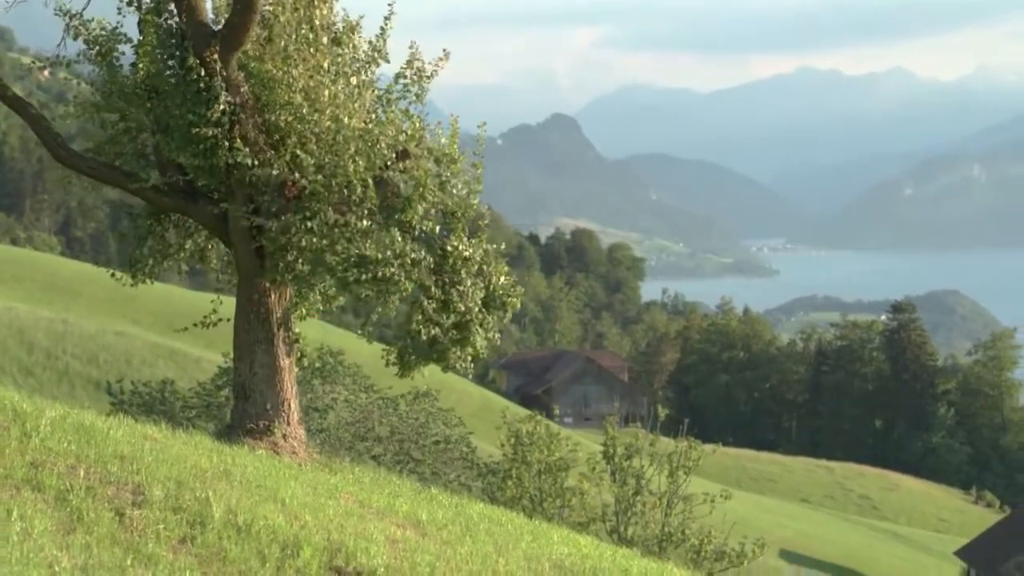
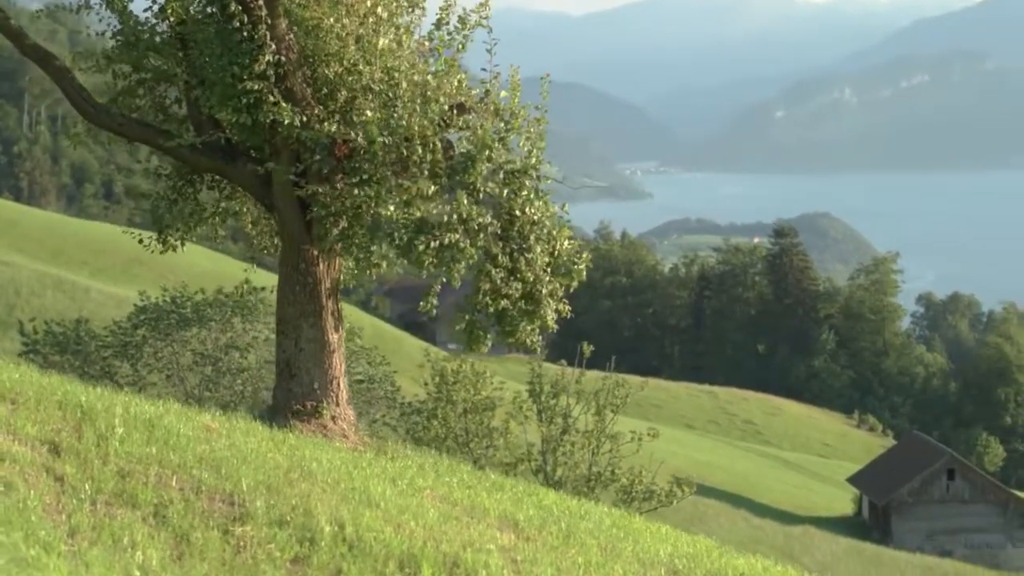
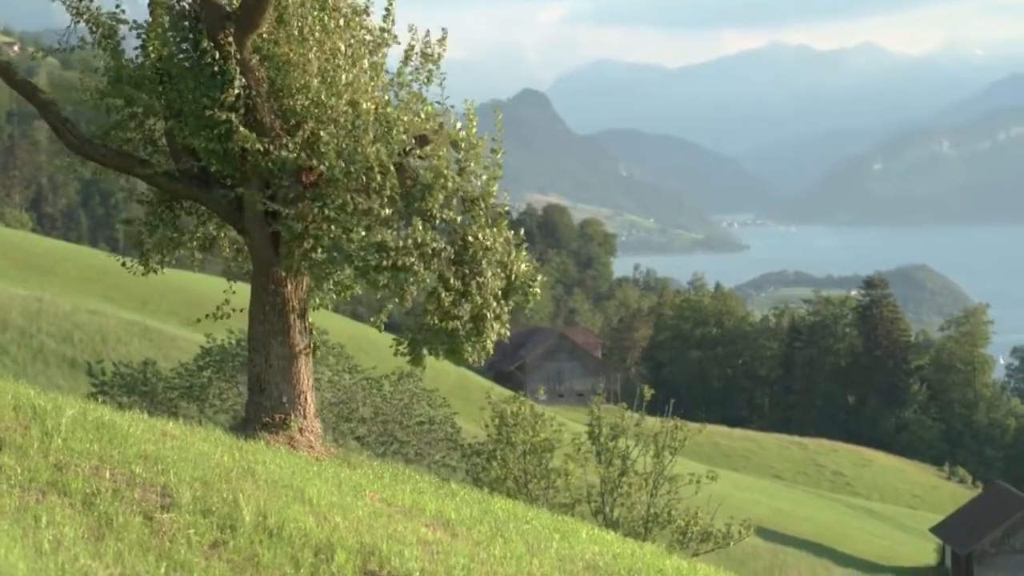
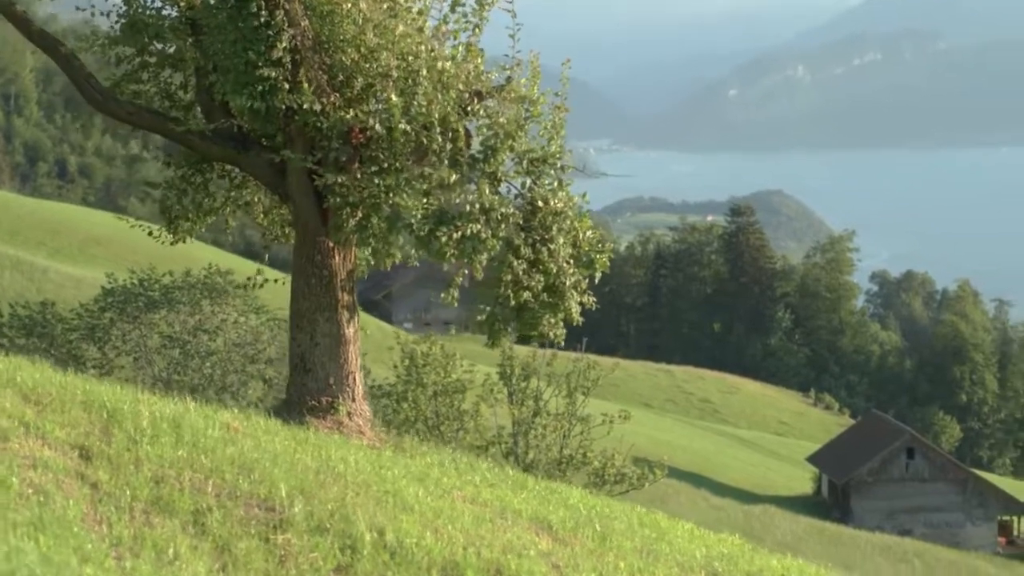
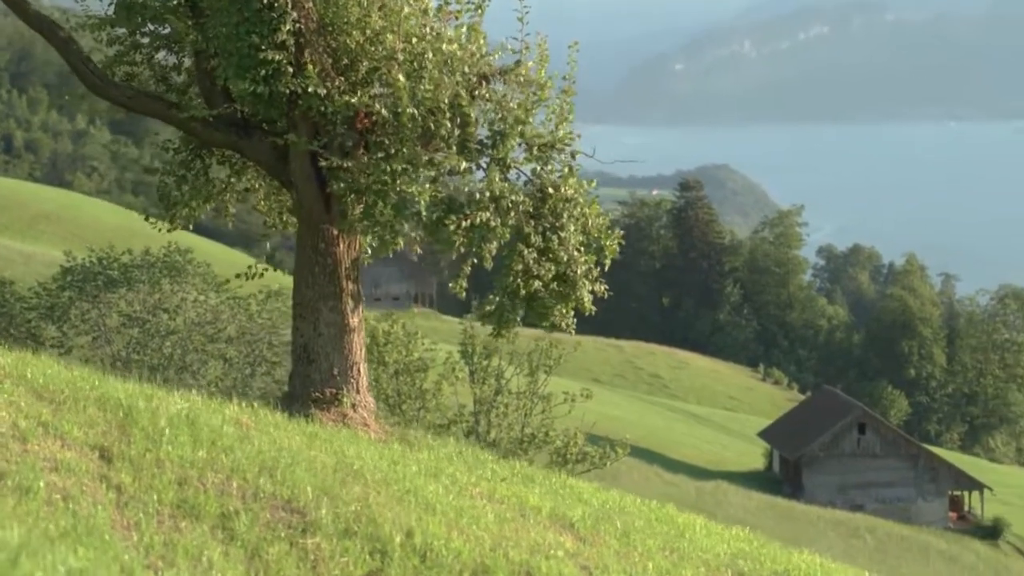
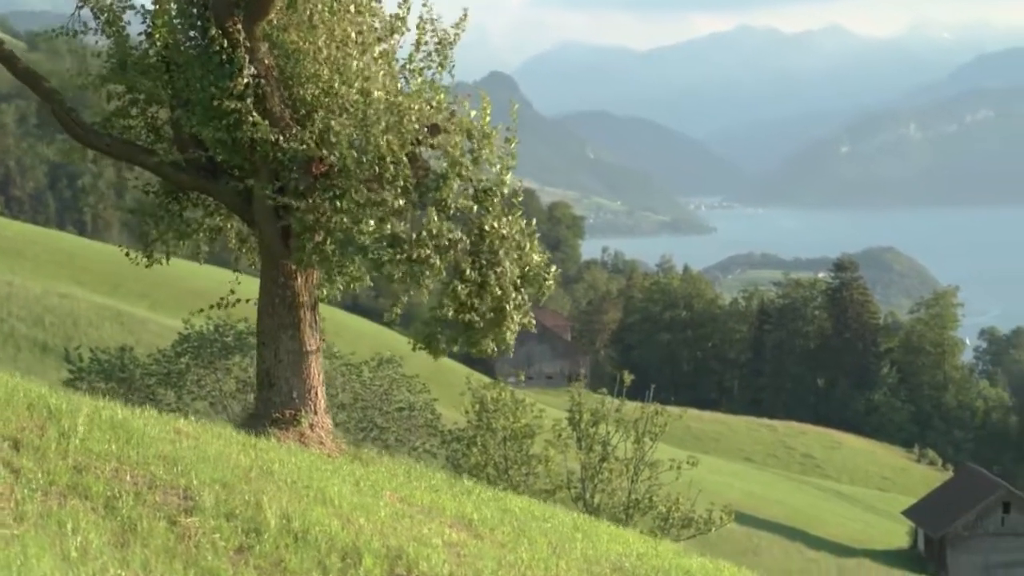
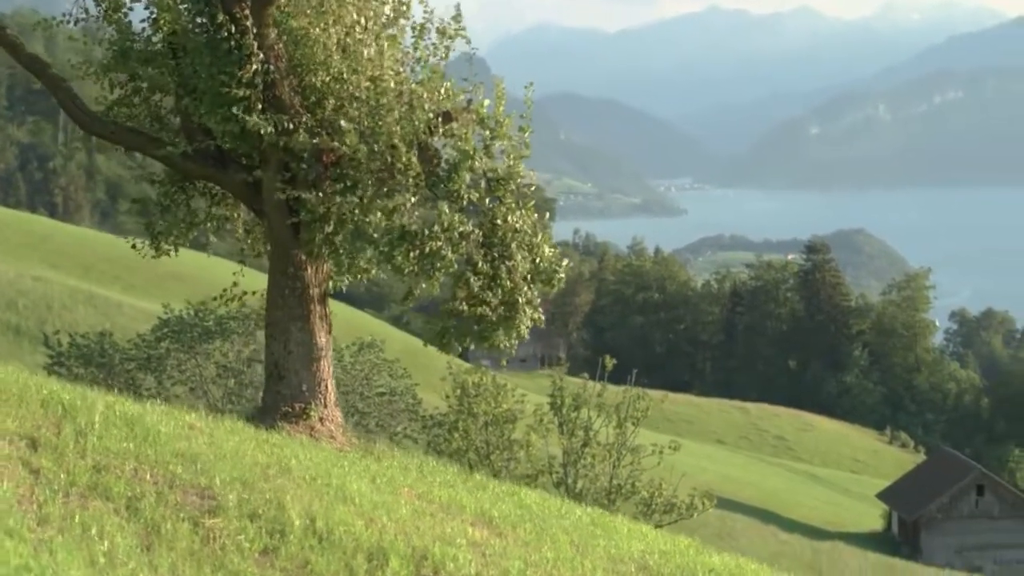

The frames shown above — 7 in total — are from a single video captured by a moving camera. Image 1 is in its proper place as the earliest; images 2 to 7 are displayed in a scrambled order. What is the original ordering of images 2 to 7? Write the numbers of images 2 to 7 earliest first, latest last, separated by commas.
3, 6, 7, 2, 4, 5
